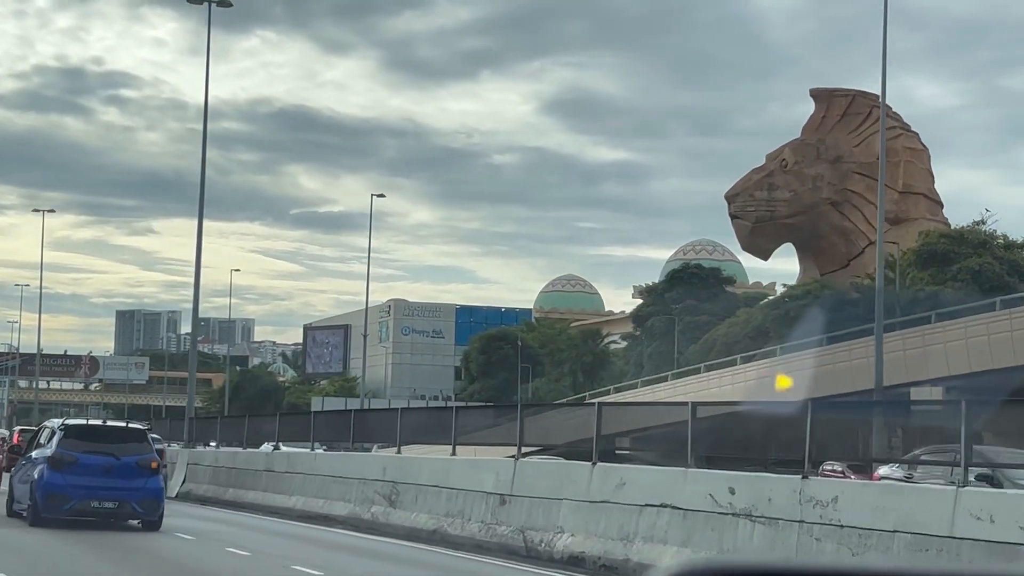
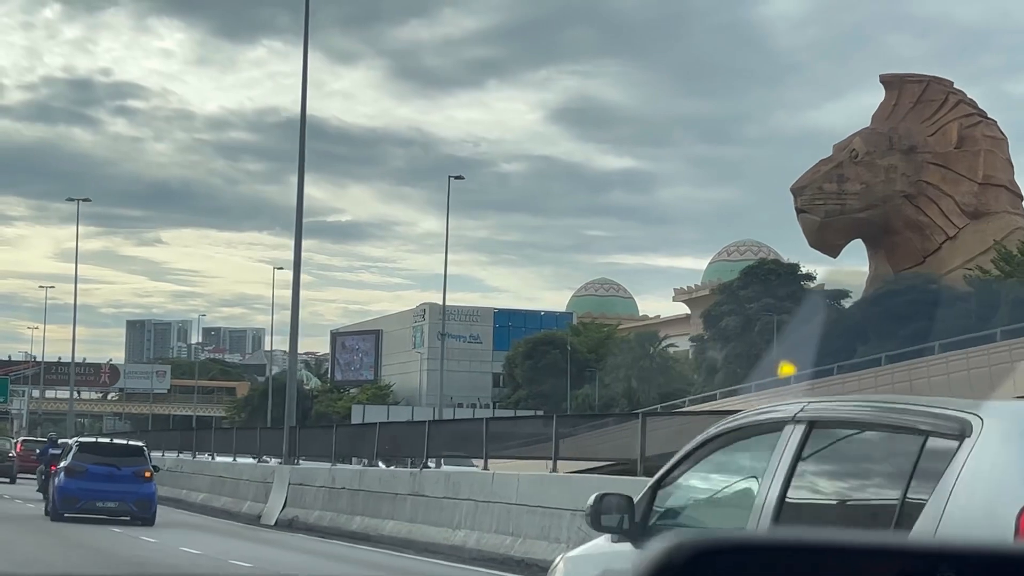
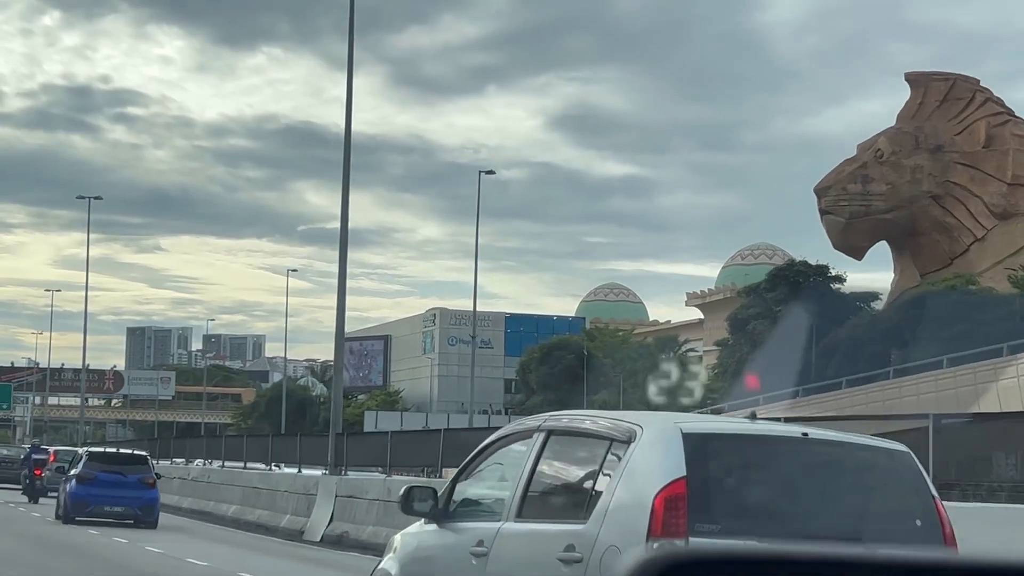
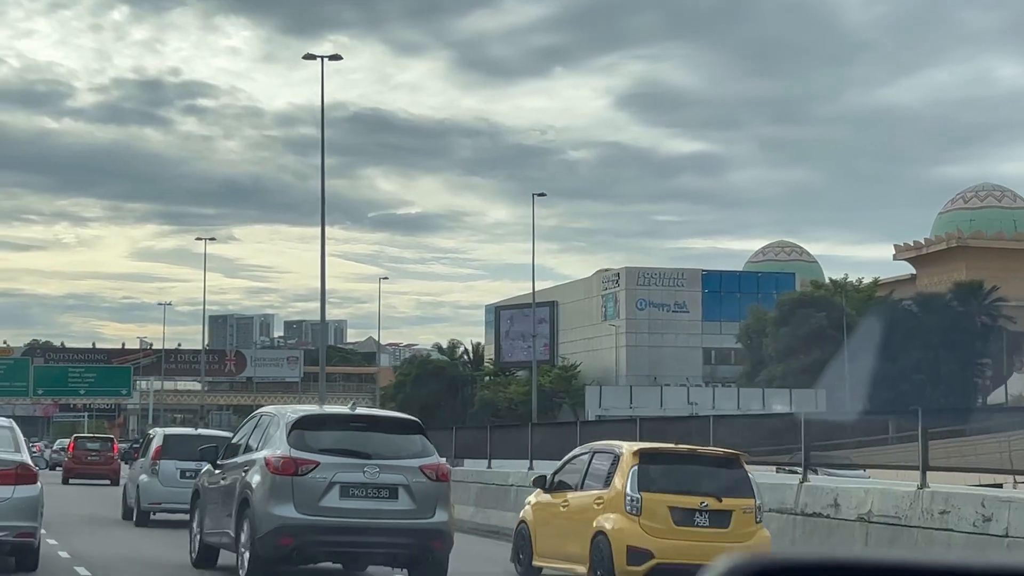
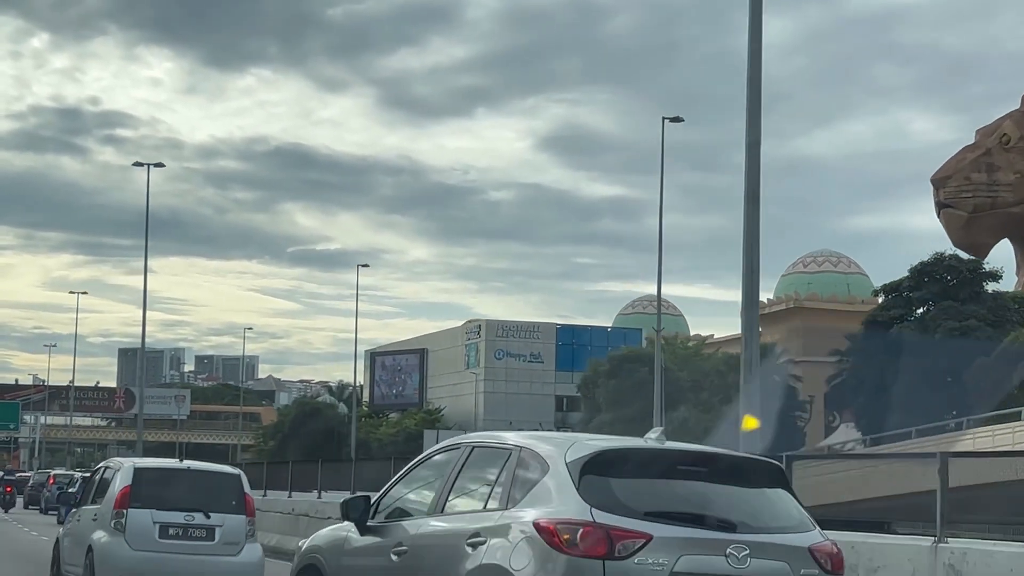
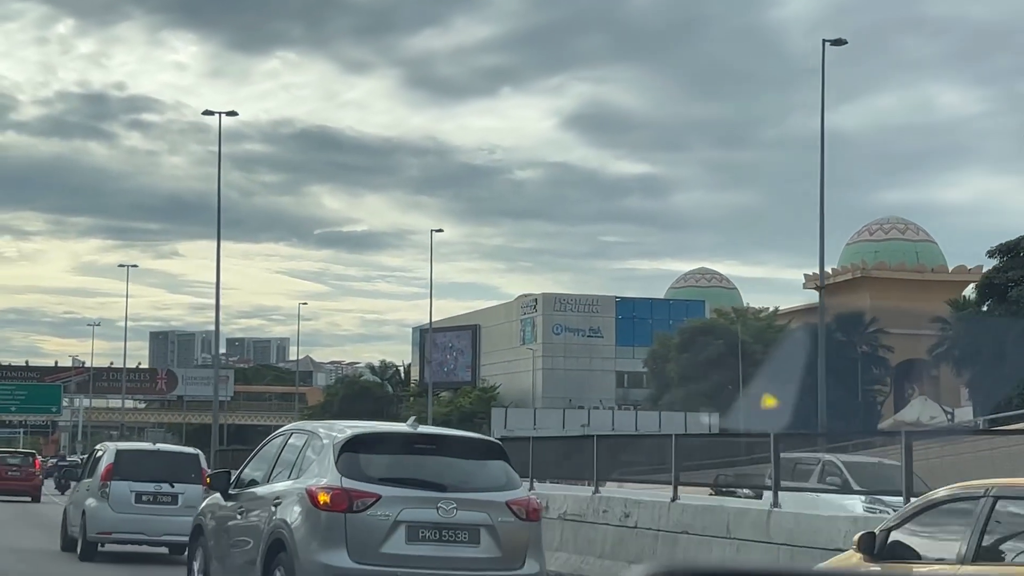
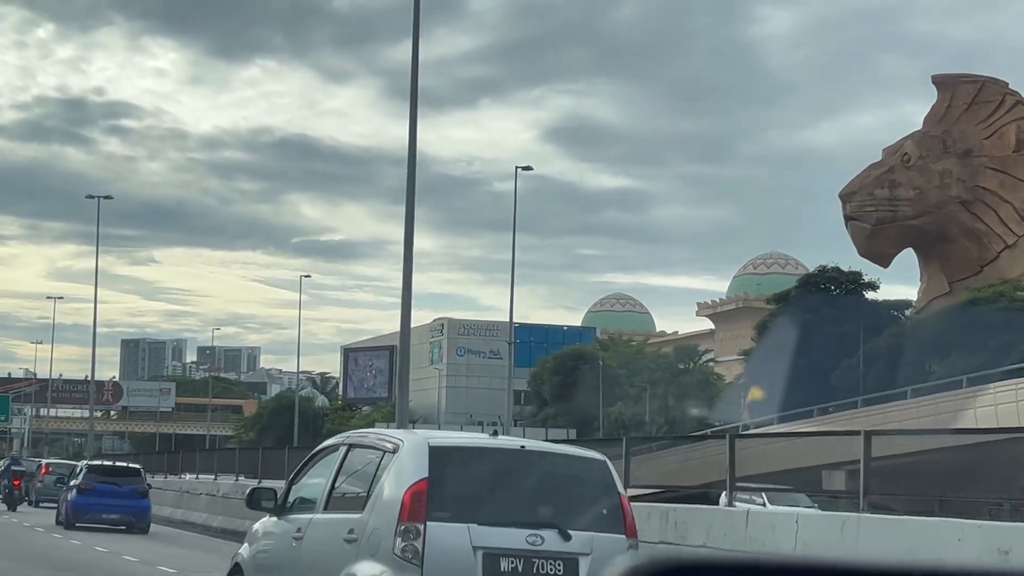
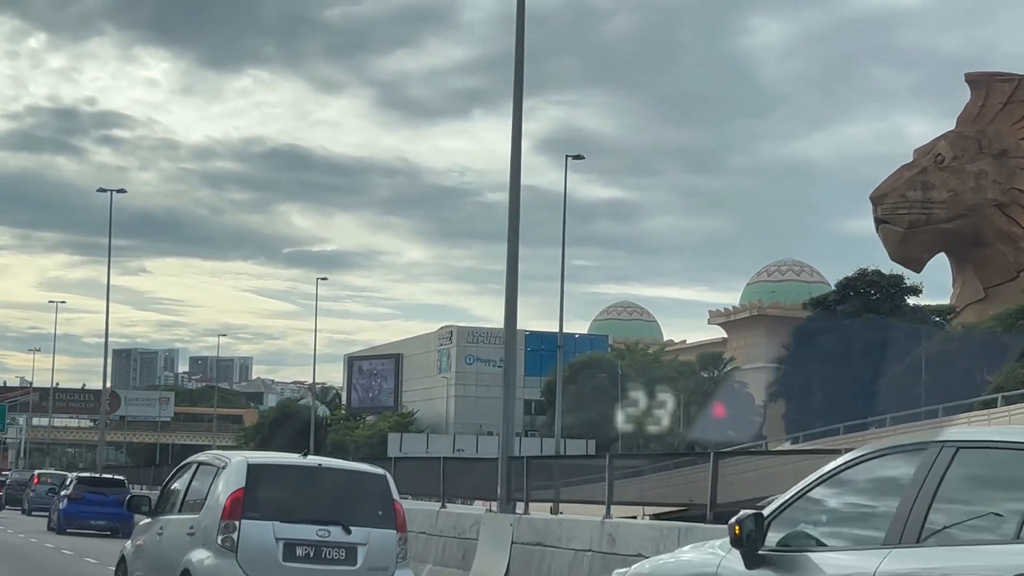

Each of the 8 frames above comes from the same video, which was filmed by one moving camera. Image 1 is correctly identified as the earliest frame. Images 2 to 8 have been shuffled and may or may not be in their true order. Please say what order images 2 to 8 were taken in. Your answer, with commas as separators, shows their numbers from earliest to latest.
2, 3, 7, 8, 5, 6, 4
